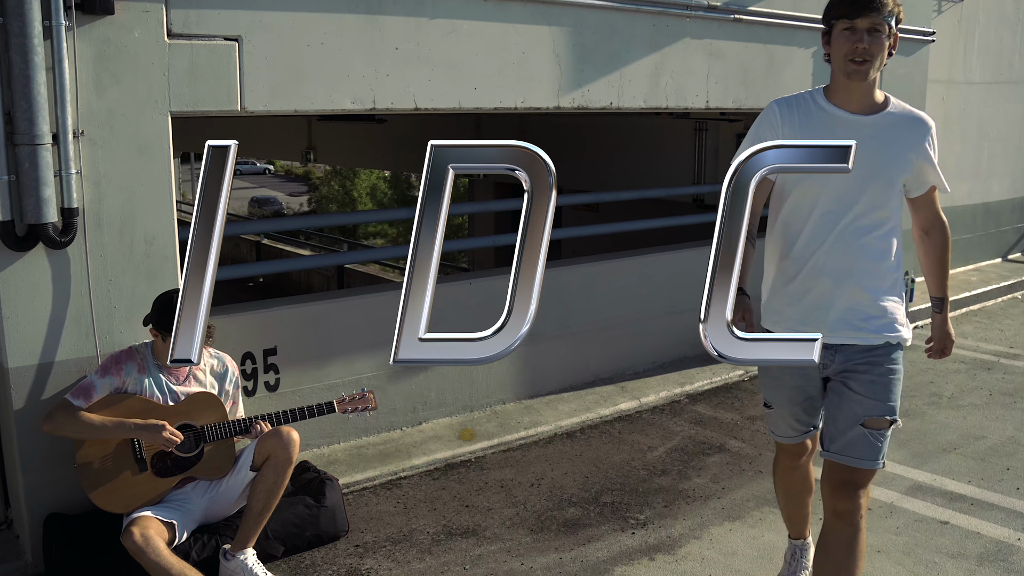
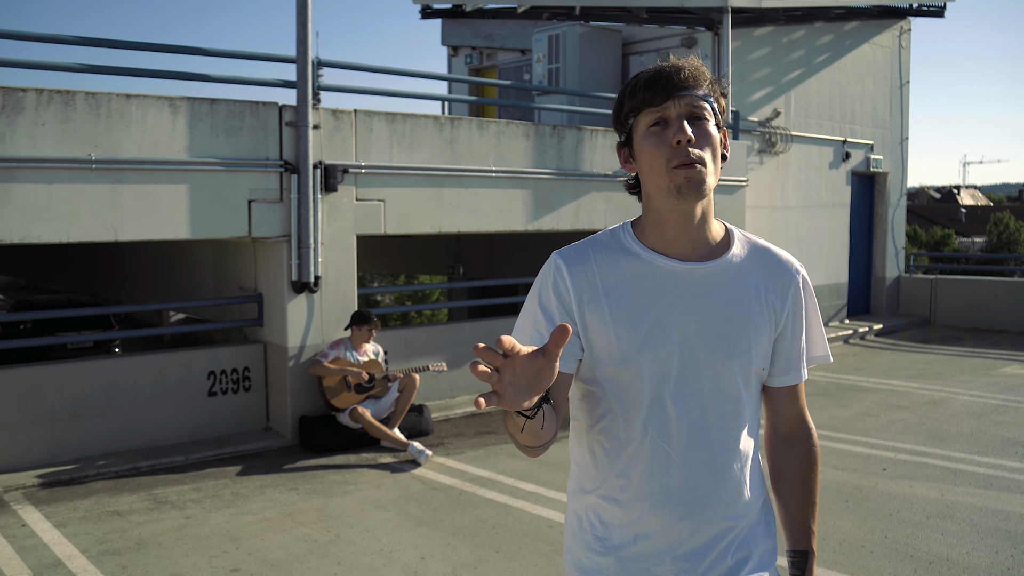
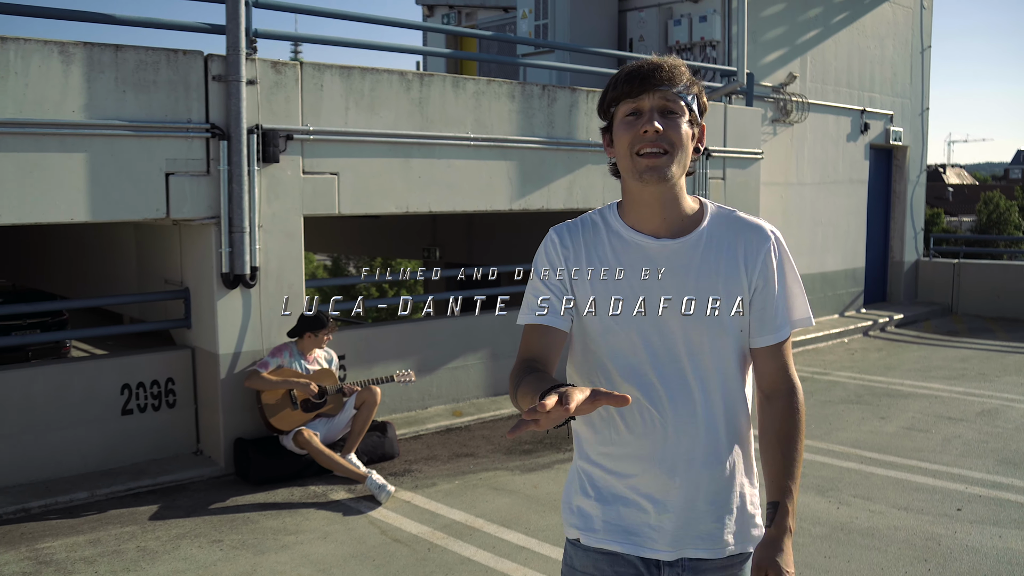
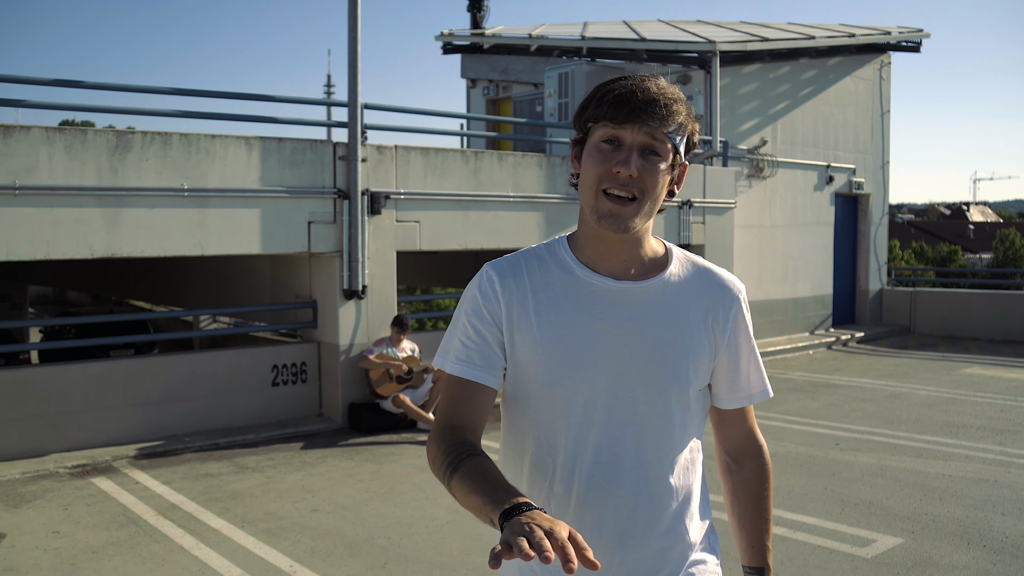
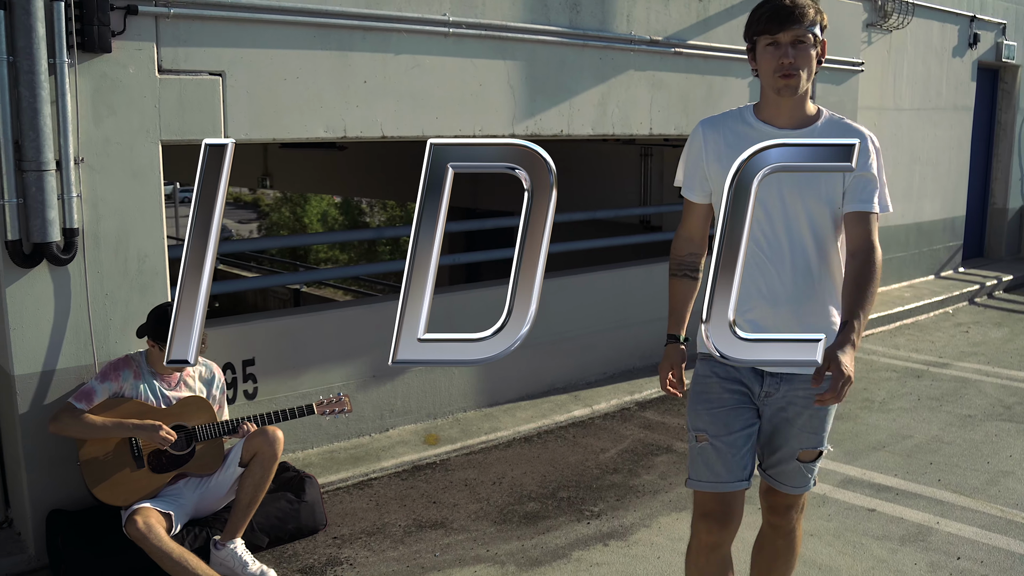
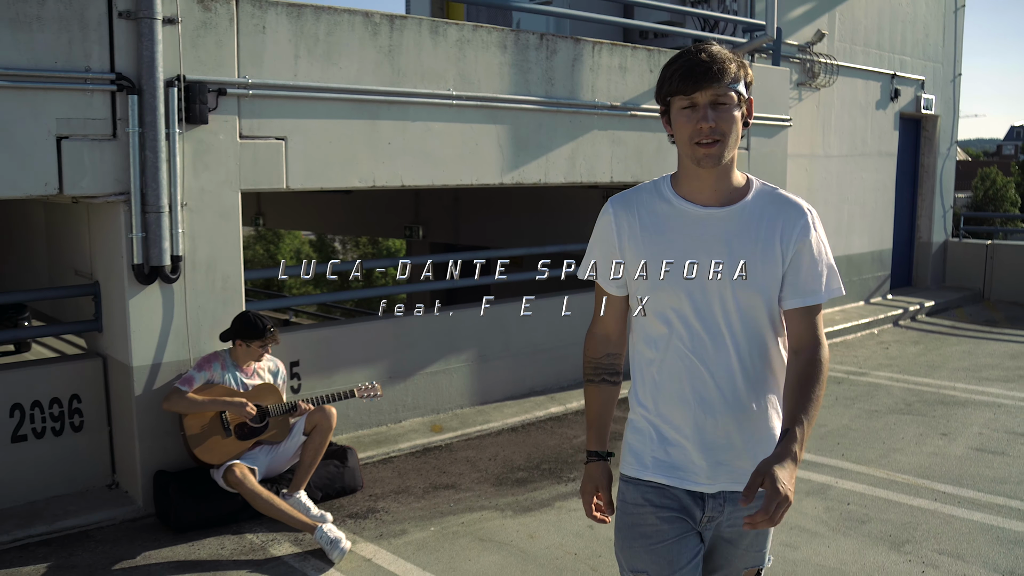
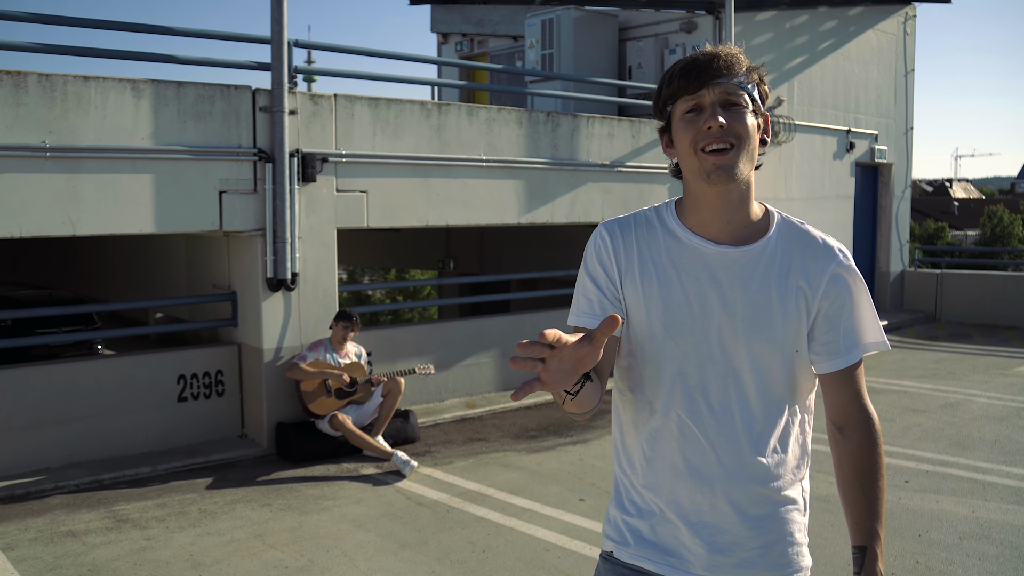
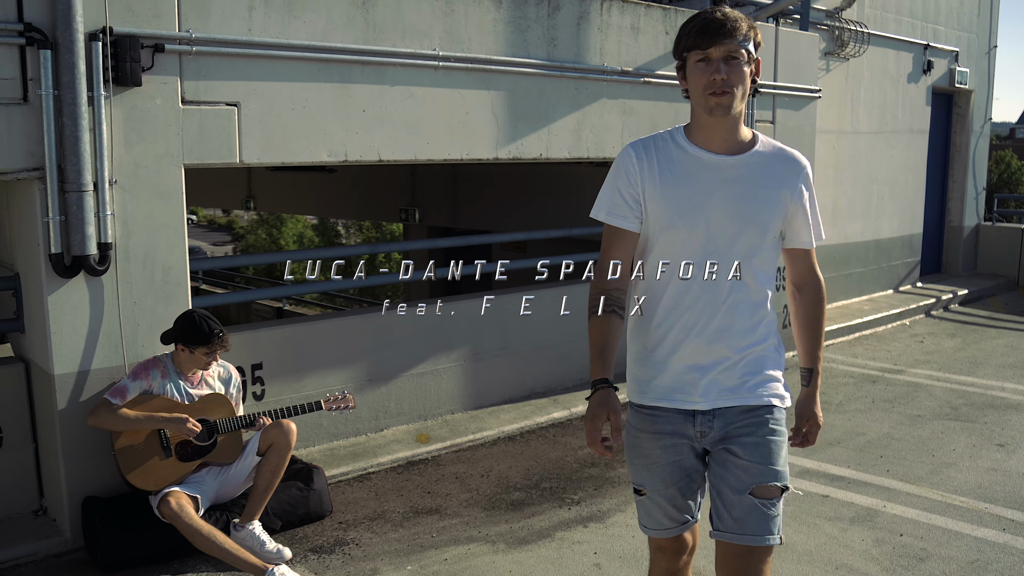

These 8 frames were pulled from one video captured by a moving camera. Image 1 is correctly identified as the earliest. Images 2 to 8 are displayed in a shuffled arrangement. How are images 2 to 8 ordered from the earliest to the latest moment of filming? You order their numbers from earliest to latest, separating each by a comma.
5, 8, 6, 3, 7, 2, 4
